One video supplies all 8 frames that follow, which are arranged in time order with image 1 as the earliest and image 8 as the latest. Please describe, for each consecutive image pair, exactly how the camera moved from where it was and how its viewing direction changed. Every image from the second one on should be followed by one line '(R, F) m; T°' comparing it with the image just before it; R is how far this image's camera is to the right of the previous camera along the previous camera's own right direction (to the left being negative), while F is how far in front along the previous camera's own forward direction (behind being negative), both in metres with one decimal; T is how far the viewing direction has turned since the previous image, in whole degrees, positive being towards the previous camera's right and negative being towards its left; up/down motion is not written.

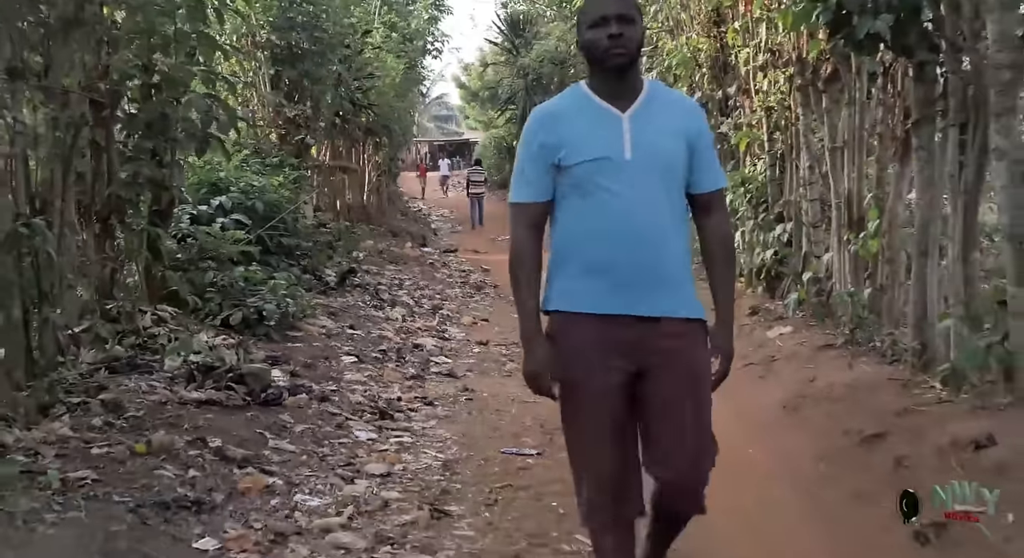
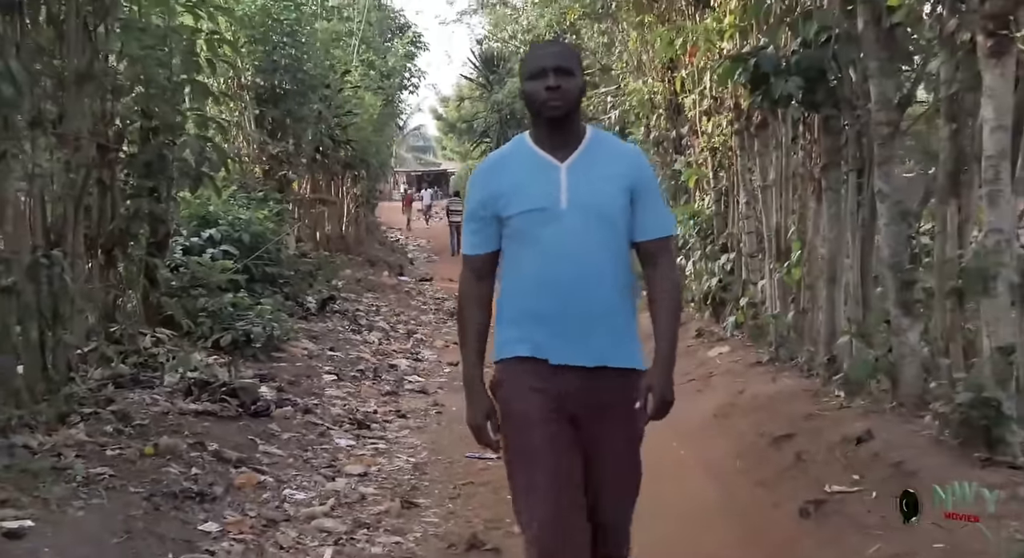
(+0.1, -0.8) m; +1°
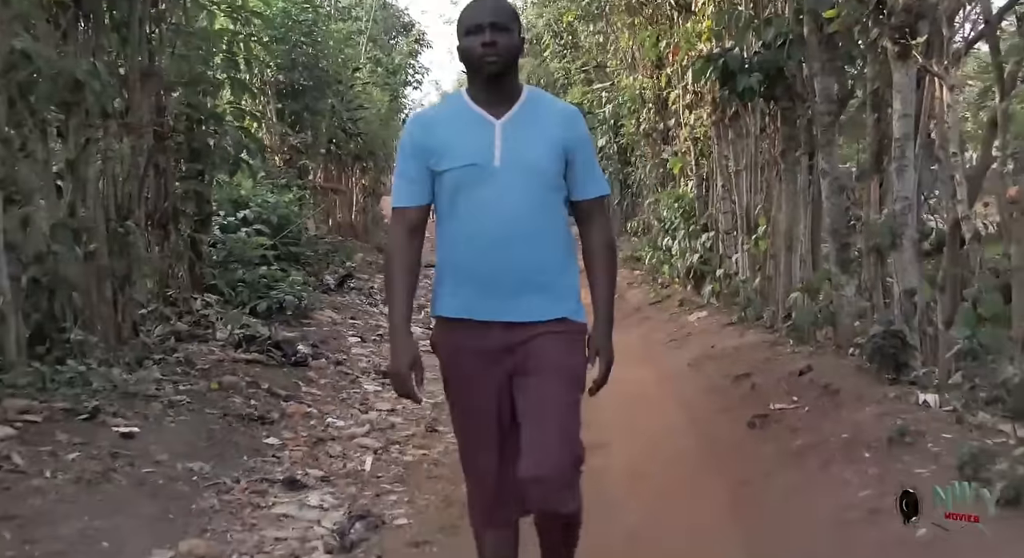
(0.0, -1.1) m; 0°
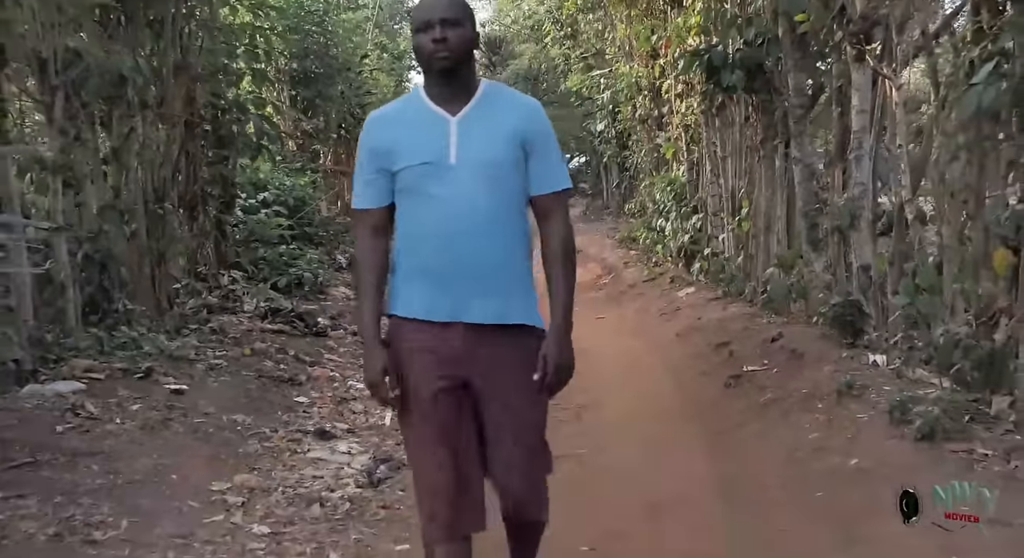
(0.0, -0.7) m; 0°
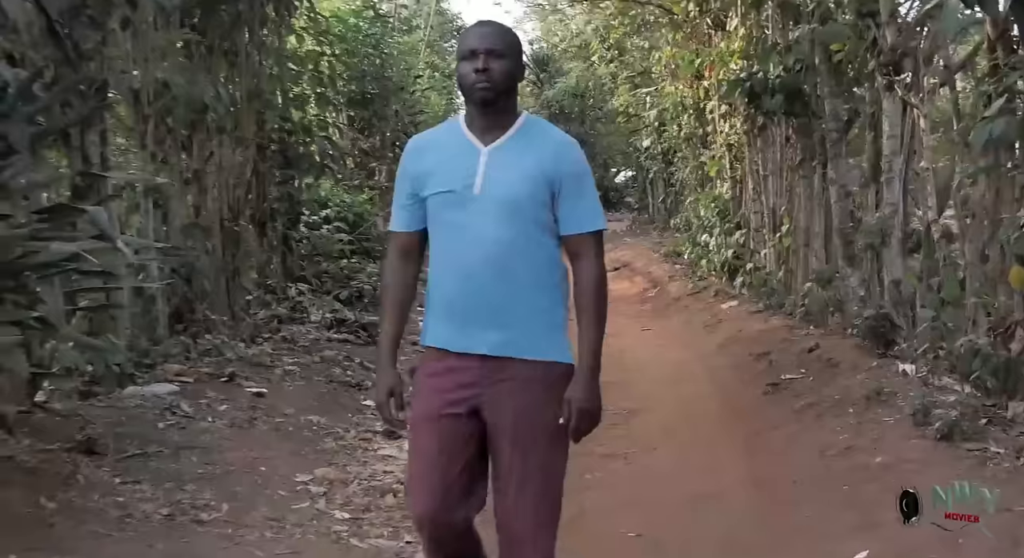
(0.0, -0.5) m; -2°
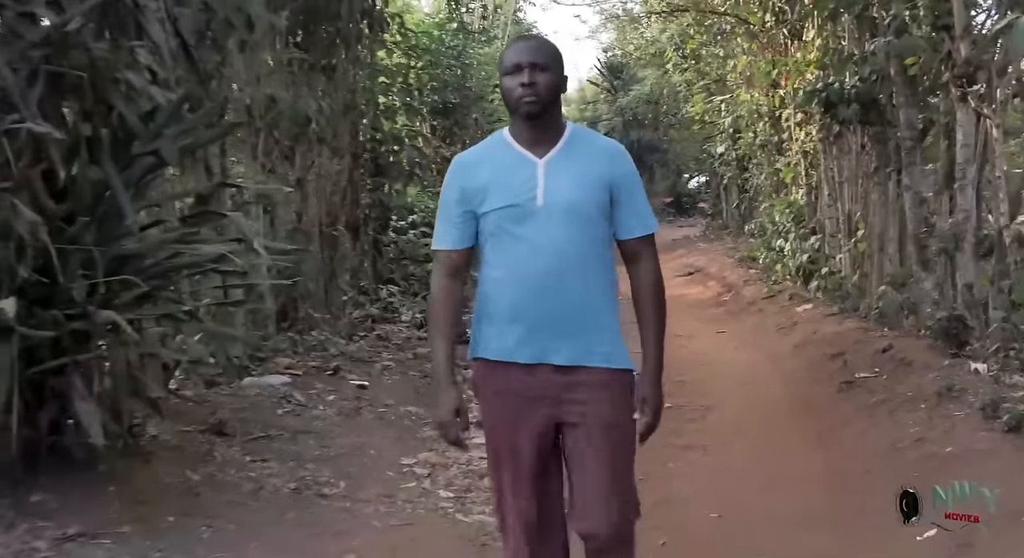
(-0.1, -0.4) m; -4°
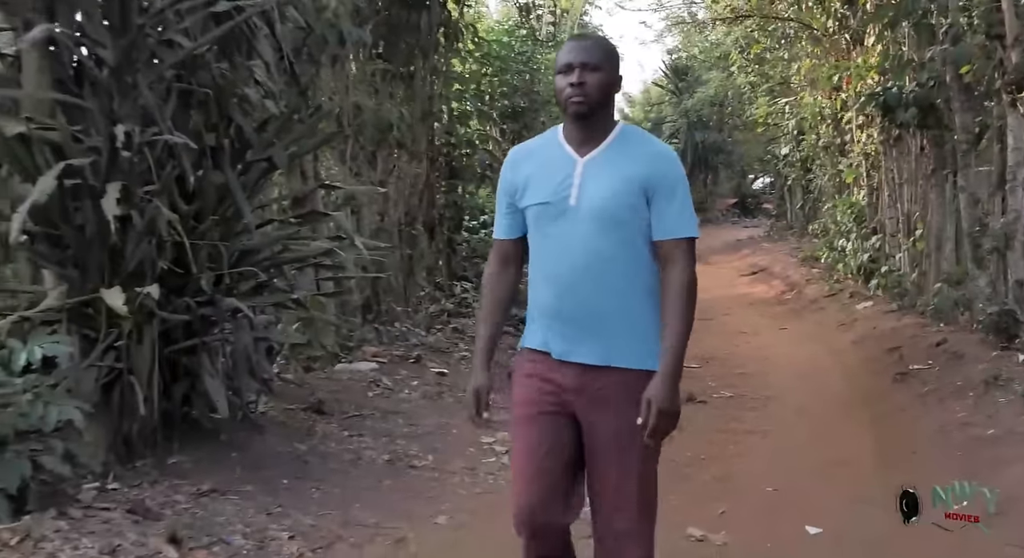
(0.0, -0.5) m; -3°
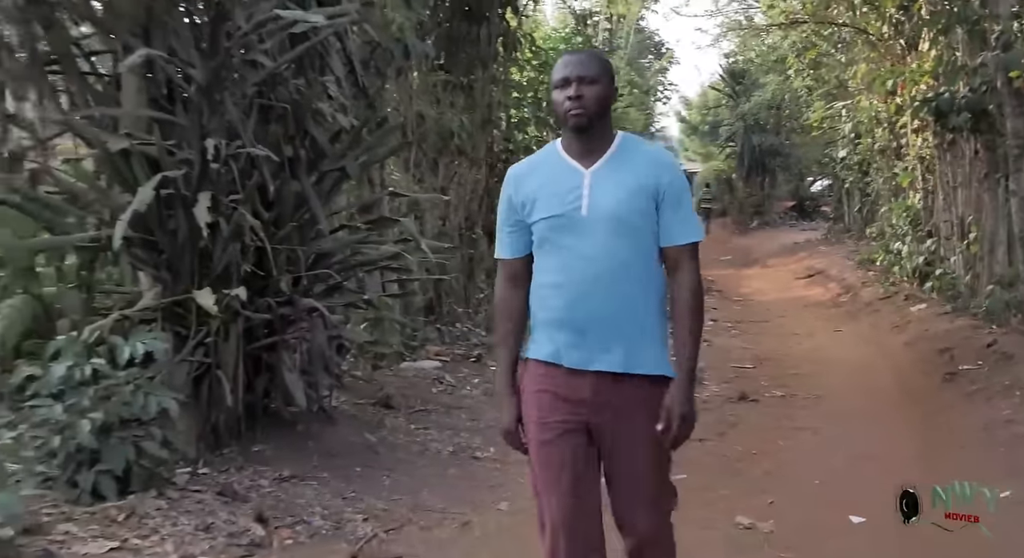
(0.0, -0.3) m; -3°
